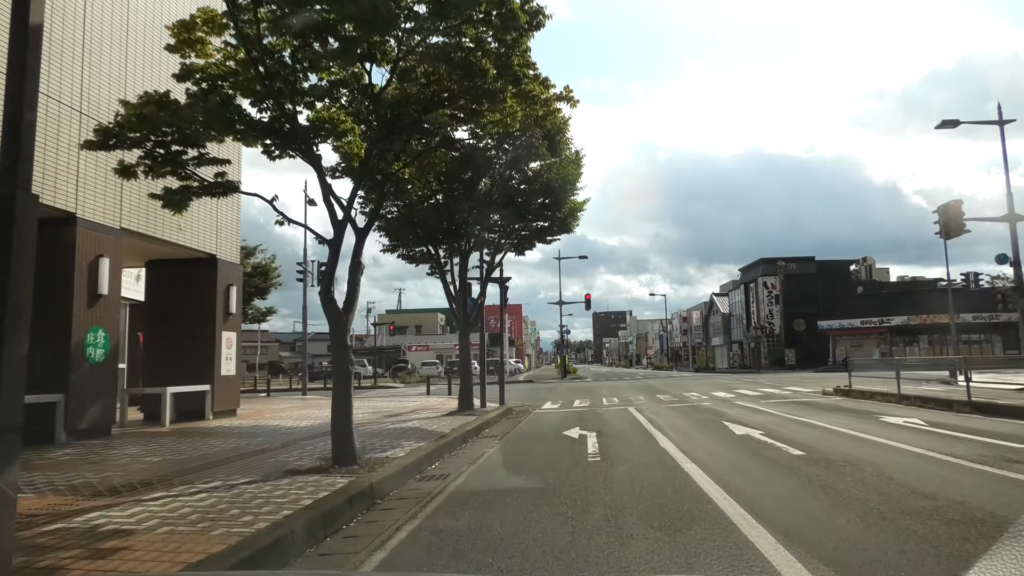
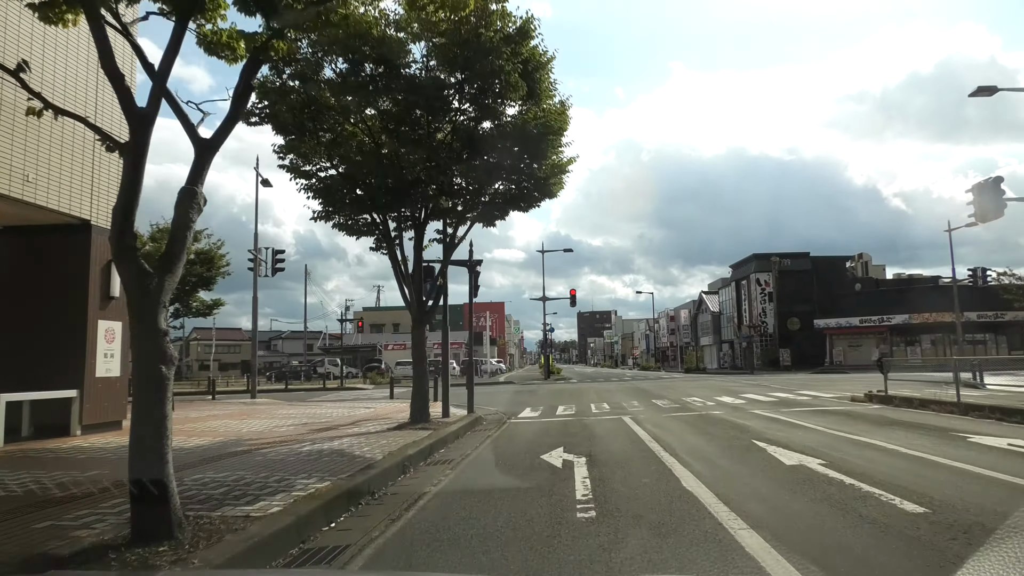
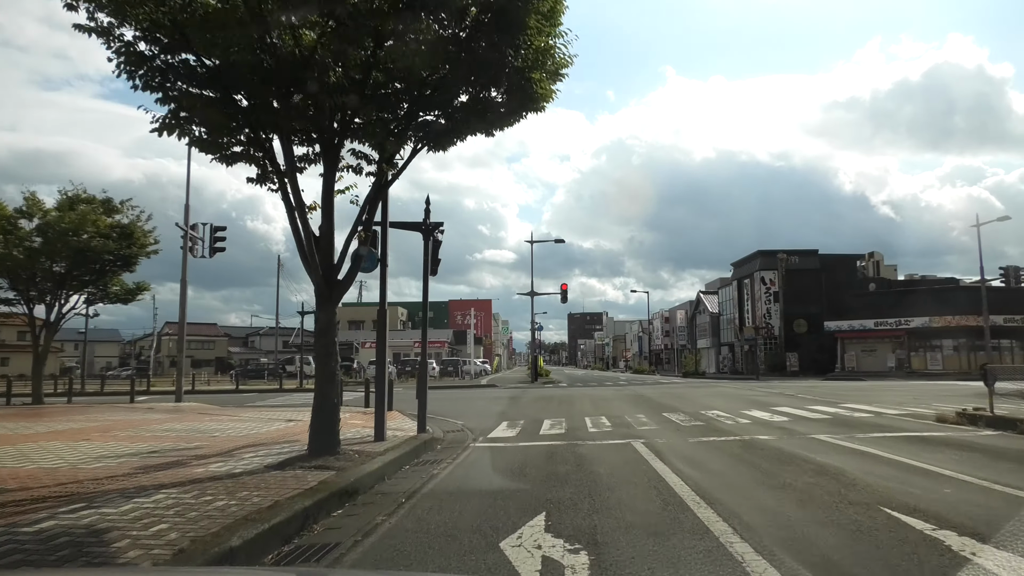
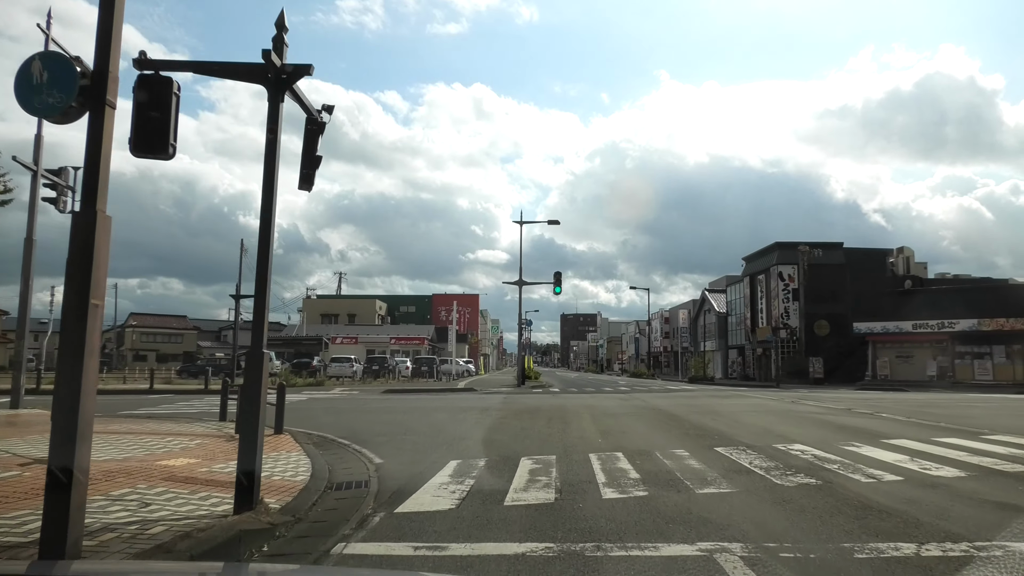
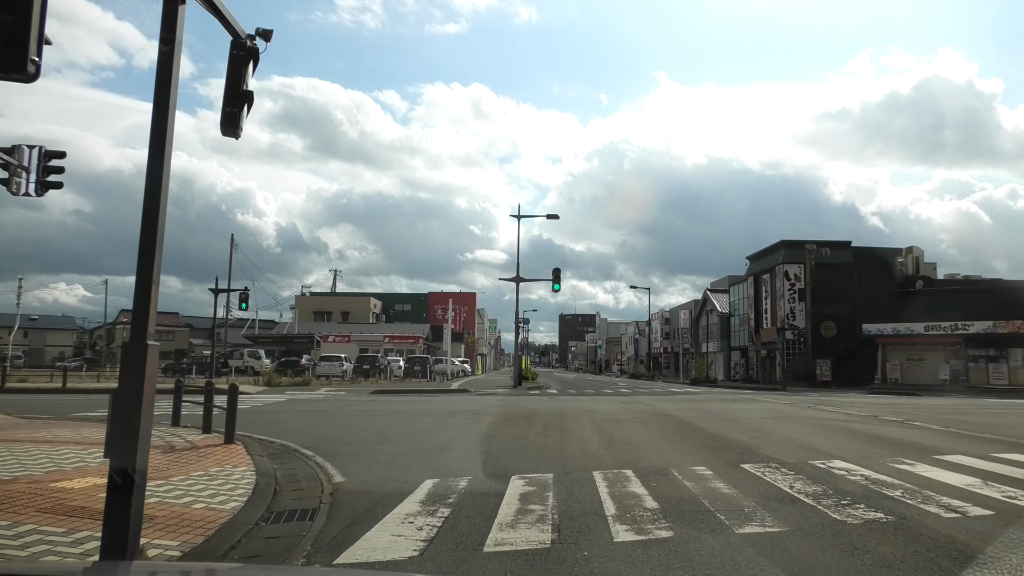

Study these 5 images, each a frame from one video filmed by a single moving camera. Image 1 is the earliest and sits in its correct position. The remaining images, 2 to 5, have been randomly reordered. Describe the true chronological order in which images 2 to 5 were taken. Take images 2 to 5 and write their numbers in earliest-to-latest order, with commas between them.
2, 3, 4, 5
